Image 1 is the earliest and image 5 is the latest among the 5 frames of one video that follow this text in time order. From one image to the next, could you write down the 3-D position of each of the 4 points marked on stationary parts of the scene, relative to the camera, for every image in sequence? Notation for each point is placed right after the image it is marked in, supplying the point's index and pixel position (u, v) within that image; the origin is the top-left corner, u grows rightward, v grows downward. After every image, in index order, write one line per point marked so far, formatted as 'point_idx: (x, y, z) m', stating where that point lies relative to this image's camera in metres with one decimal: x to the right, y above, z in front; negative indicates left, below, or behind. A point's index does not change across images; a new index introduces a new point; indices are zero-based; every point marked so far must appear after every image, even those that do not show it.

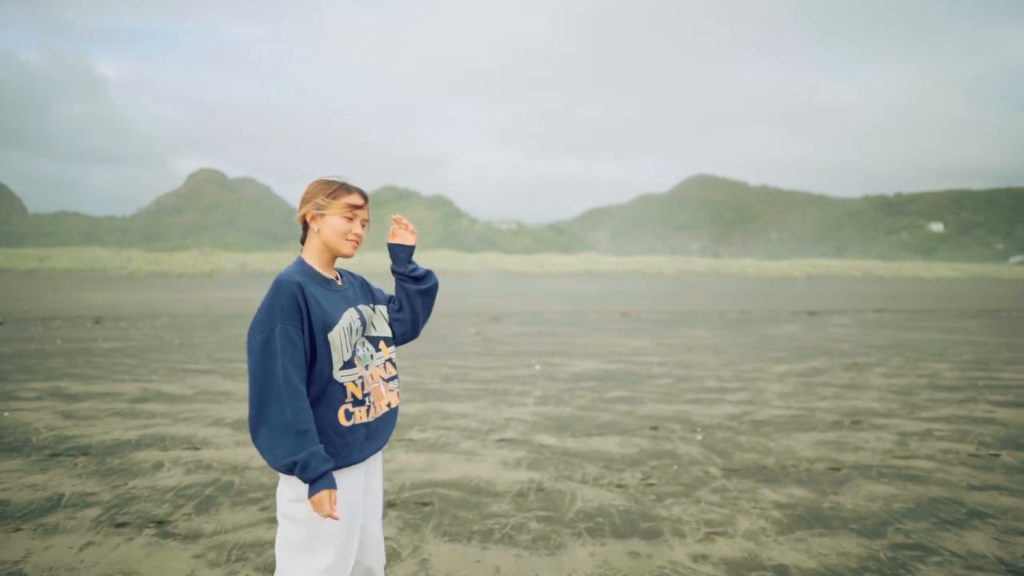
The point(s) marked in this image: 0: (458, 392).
0: (-0.9, -1.7, +11.3) m
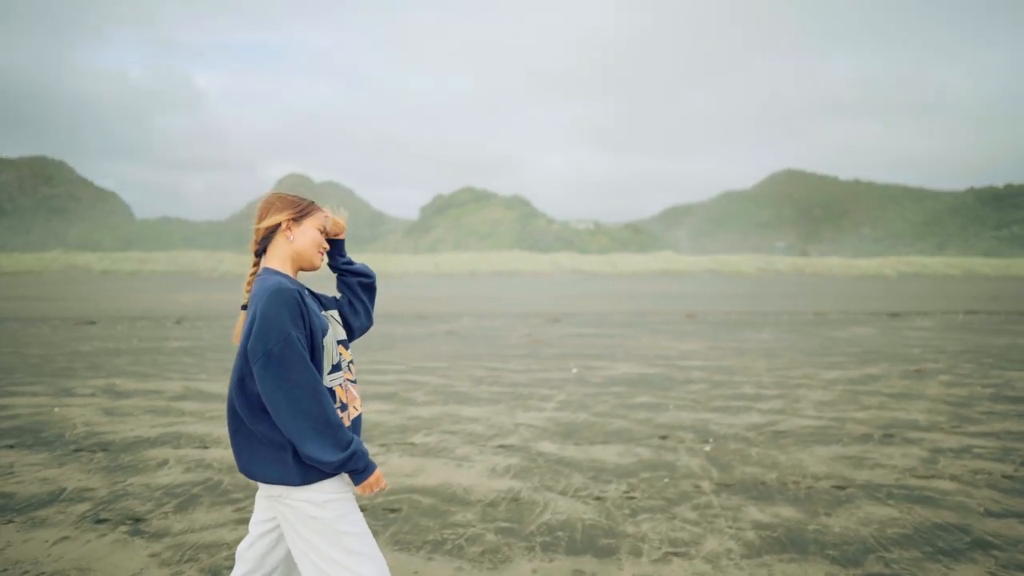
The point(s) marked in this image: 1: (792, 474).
0: (-0.5, -1.8, +11.3) m
1: (+2.7, -1.8, +6.4) m
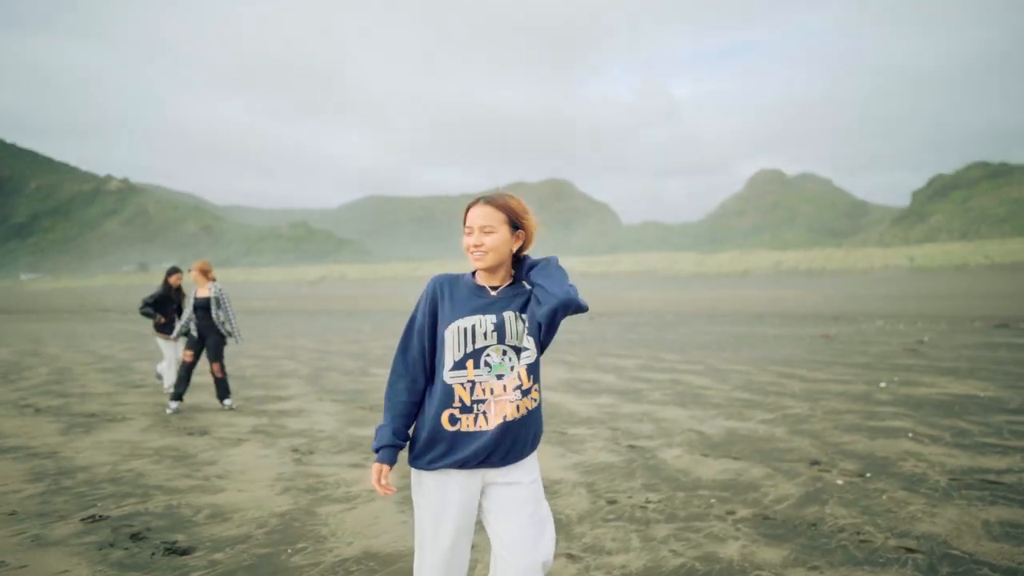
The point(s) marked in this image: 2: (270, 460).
0: (+3.3, -1.8, +10.9) m
1: (+2.8, -1.8, +5.1) m
2: (-2.7, -1.9, +7.4) m
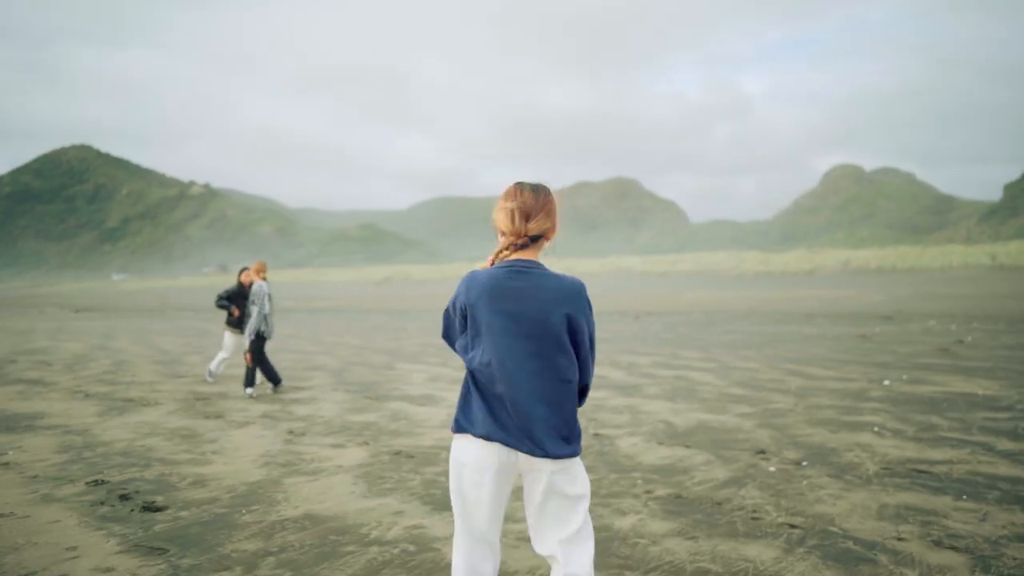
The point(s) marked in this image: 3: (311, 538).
0: (+3.3, -1.8, +11.1) m
1: (+2.2, -1.7, +5.4) m
2: (-3.0, -1.9, +8.2) m
3: (-1.5, -1.8, +4.9) m
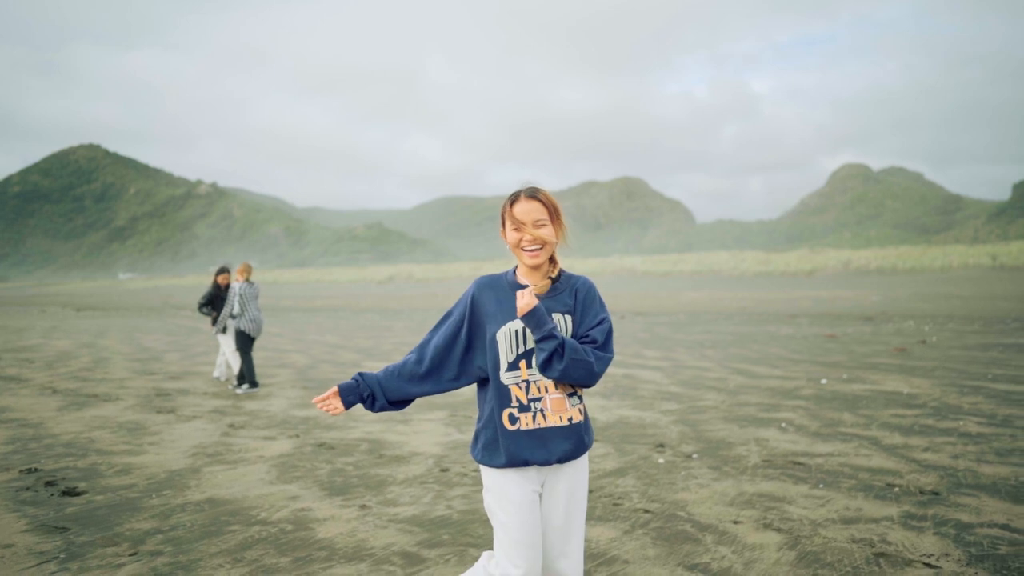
0: (+2.3, -1.8, +11.6) m
1: (+1.2, -1.8, +5.9) m
2: (-4.0, -1.9, +8.7) m
3: (-2.5, -1.8, +5.4) m
